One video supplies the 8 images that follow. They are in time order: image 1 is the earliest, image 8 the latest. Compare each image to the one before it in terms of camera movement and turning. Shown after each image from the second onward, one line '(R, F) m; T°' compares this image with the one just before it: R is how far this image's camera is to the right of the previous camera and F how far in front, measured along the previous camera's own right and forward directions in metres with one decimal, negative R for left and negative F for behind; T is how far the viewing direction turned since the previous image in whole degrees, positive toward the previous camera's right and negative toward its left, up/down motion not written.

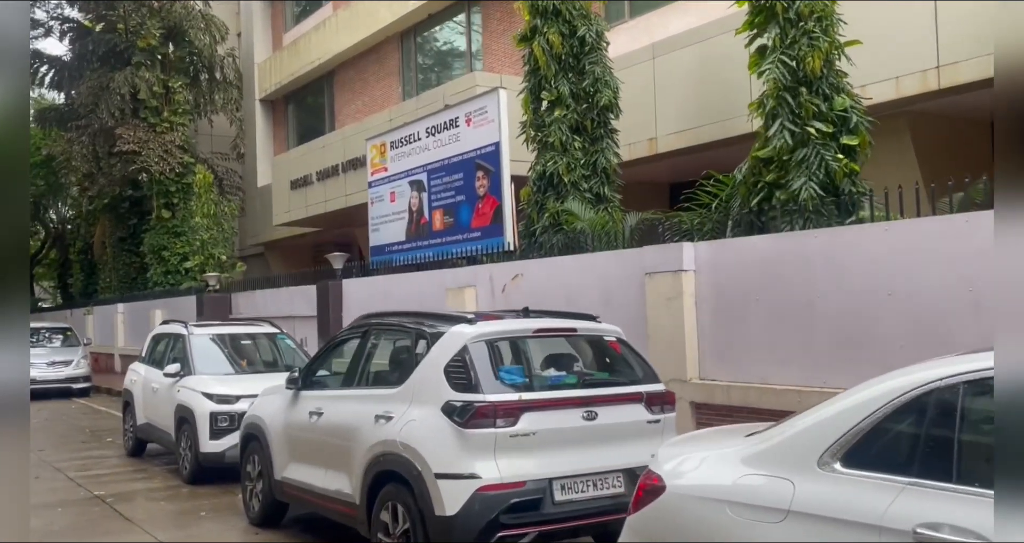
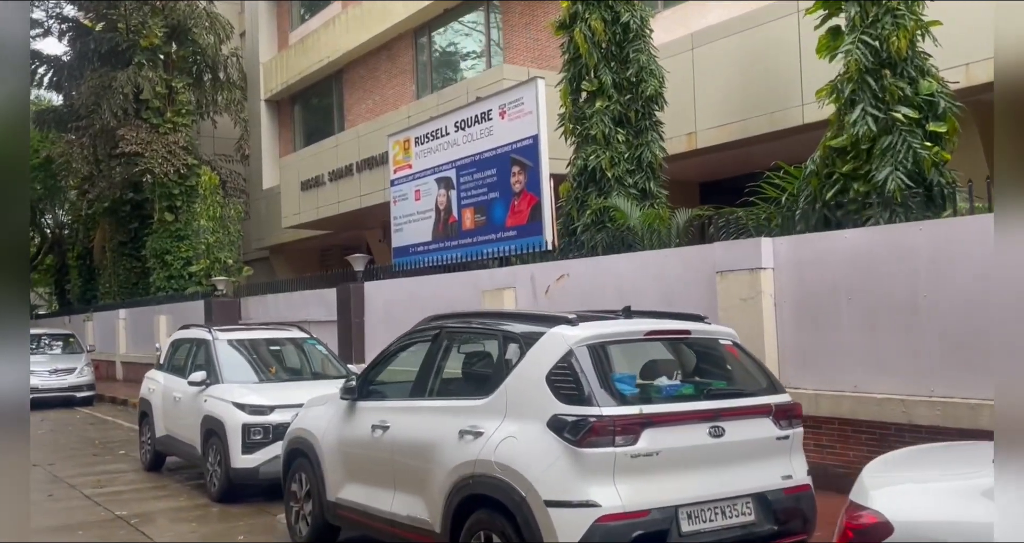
(-0.6, +0.7) m; 0°
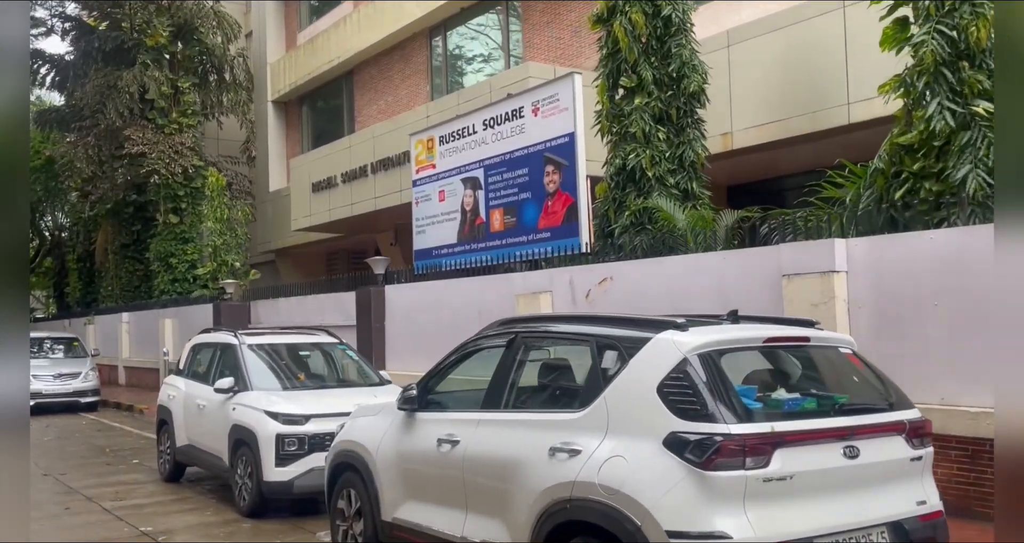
(-0.5, +0.5) m; 0°
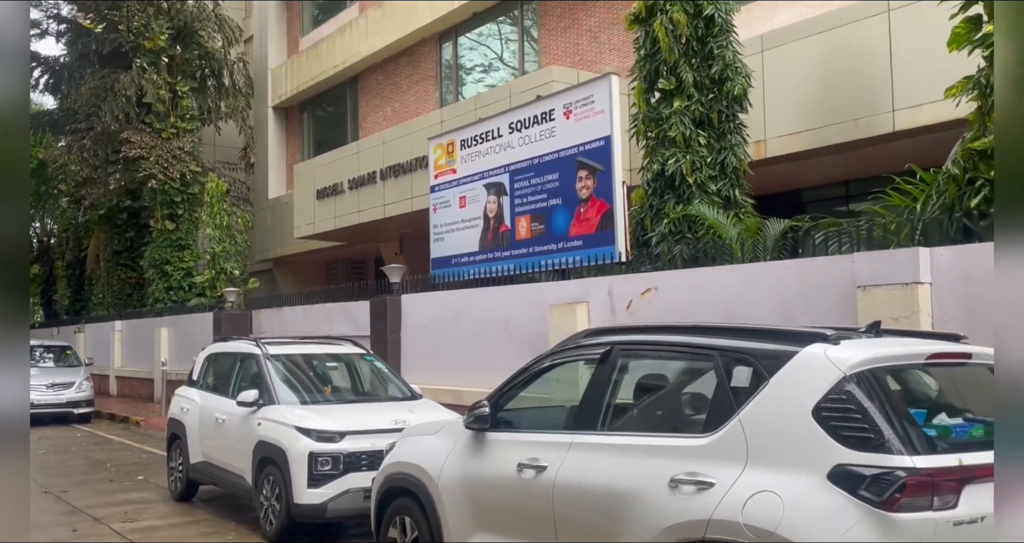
(-0.5, +0.5) m; +1°
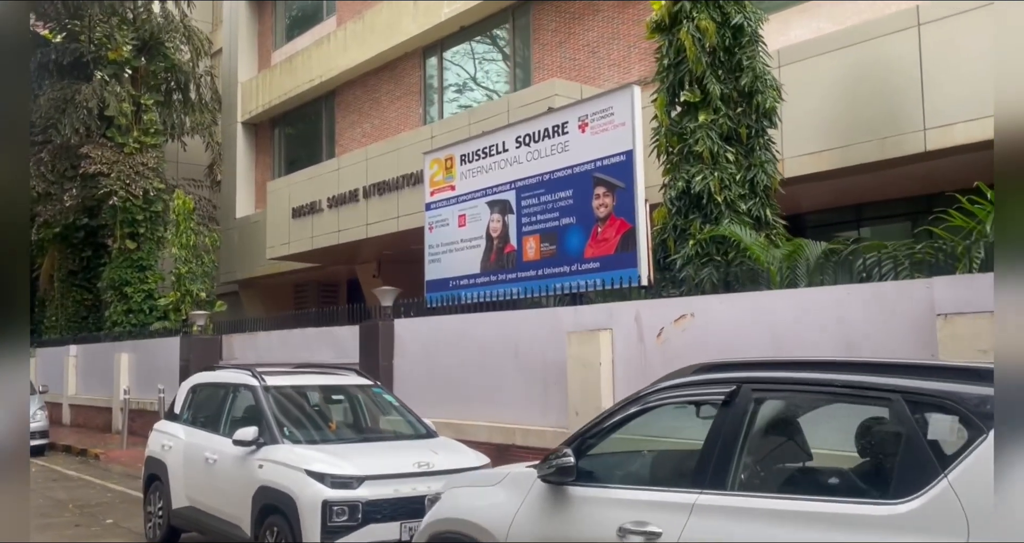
(-0.6, +0.8) m; +3°
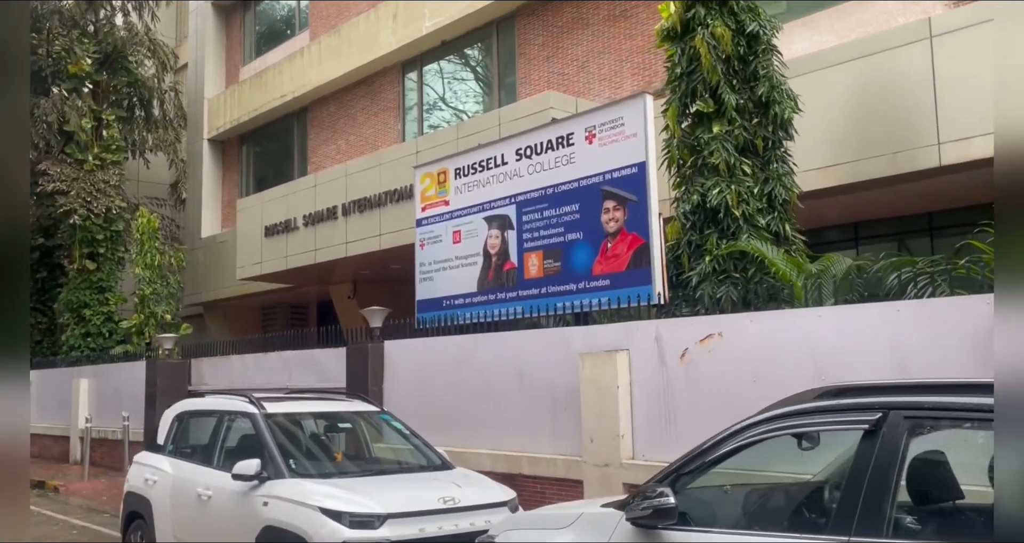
(-0.5, +0.5) m; +3°
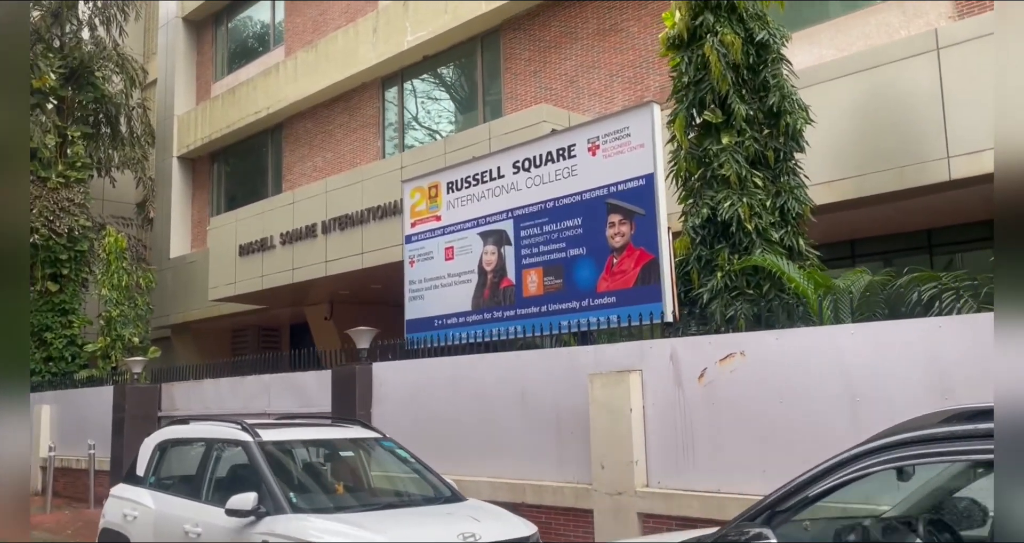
(-0.3, +0.5) m; +2°
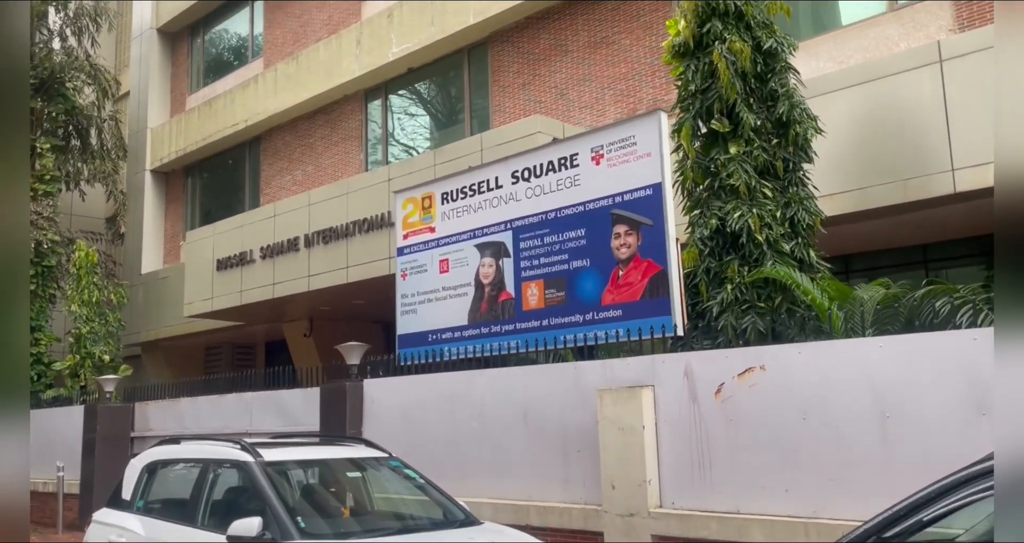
(-0.3, +0.3) m; +2°
